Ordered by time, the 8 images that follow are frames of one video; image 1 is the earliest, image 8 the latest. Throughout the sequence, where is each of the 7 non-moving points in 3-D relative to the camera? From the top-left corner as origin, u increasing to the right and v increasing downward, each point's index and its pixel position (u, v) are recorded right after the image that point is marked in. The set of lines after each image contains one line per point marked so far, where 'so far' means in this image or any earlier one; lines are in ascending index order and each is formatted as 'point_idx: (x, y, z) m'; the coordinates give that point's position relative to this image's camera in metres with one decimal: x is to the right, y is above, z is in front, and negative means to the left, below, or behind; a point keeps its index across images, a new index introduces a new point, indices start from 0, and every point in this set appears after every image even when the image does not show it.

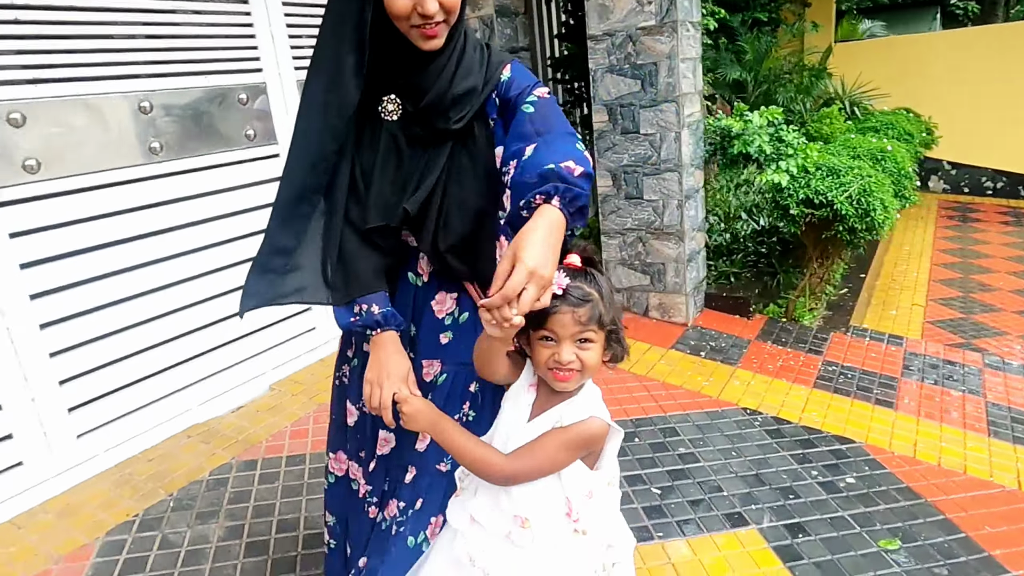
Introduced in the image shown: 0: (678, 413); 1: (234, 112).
0: (+0.8, -0.6, +3.3) m
1: (-1.4, +0.9, +3.3) m
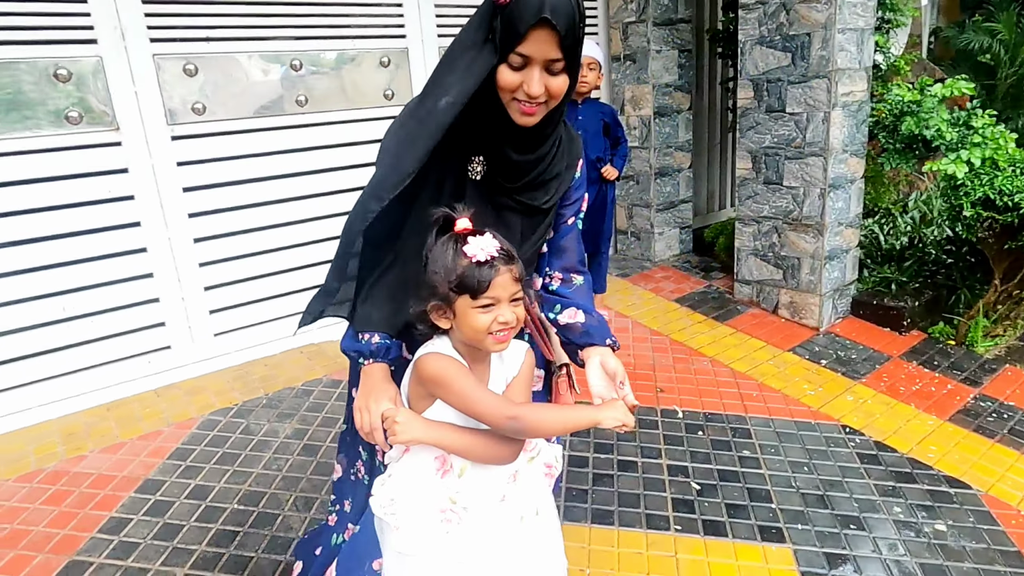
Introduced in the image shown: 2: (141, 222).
0: (+1.1, -0.6, +3.1) m
1: (-0.8, +1.2, +3.7) m
2: (-1.7, +0.3, +3.1) m
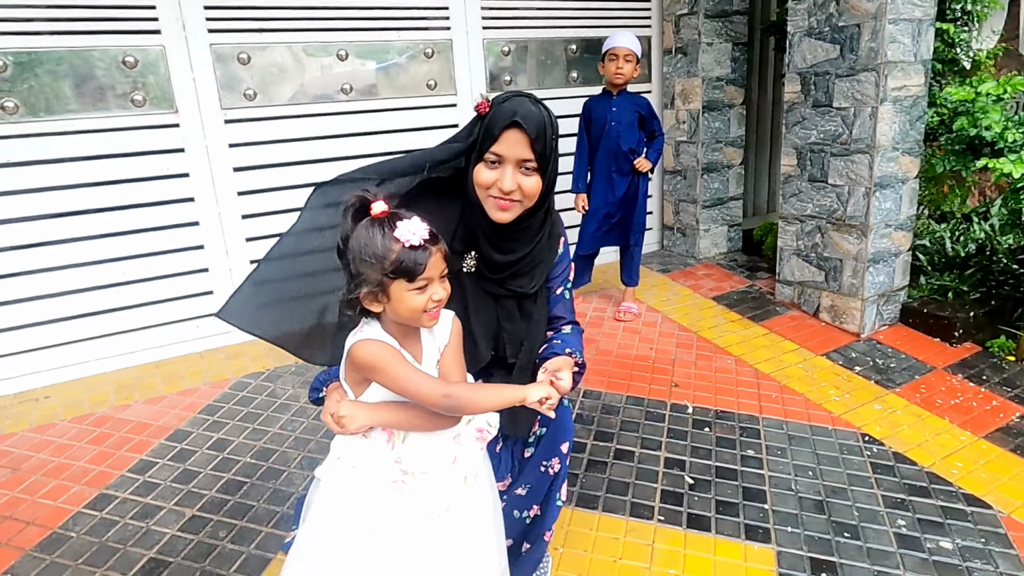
0: (+1.2, -0.6, +3.0) m
1: (-0.5, +1.3, +3.8) m
2: (-1.6, +0.5, +3.4) m
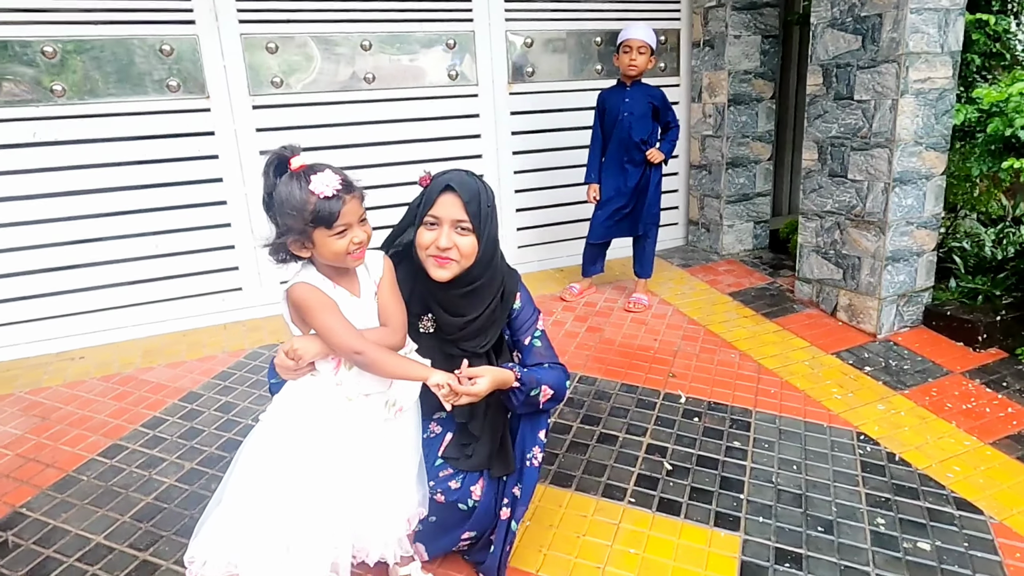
0: (+1.1, -0.5, +2.9) m
1: (-0.4, +1.4, +3.9) m
2: (-1.6, +0.6, +3.6) m
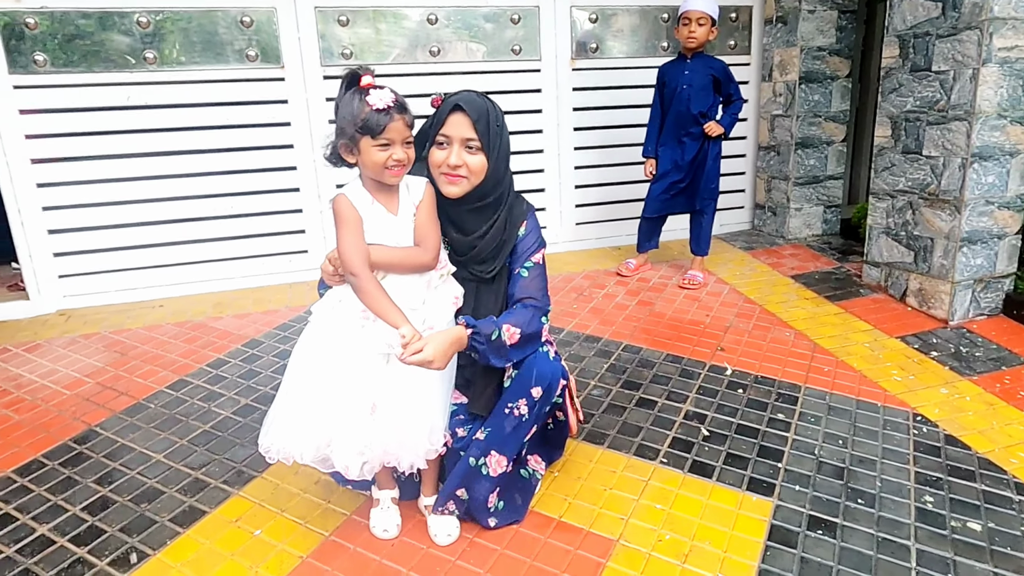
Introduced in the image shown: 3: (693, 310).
0: (+1.3, -0.4, +2.8) m
1: (0.0, +1.6, +4.0) m
2: (-1.3, +0.8, +3.8) m
3: (+1.0, -0.1, +3.5) m
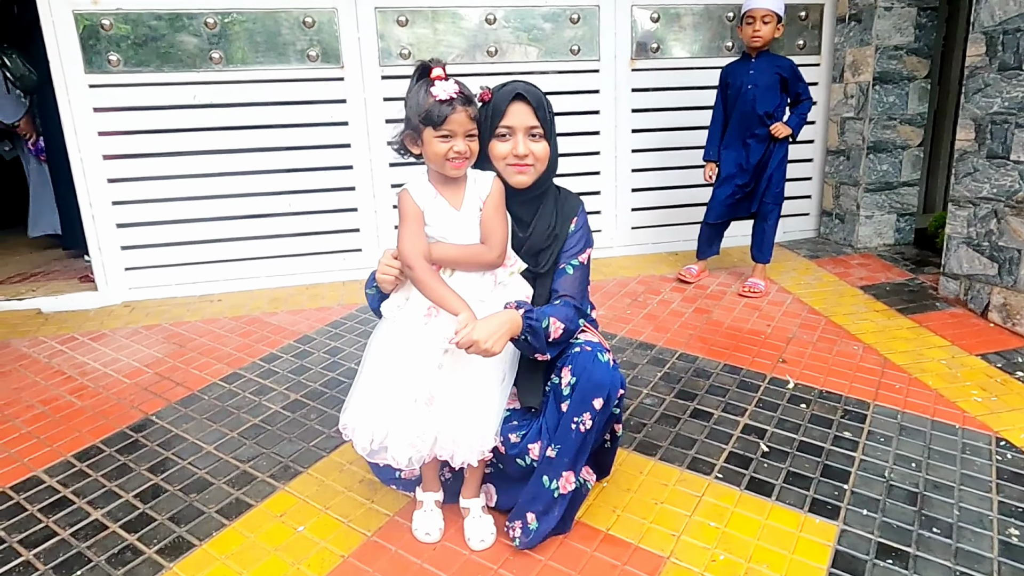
0: (+1.5, -0.5, +2.6) m
1: (+0.3, +1.5, +3.9) m
2: (-0.9, +0.8, +3.8) m
3: (+1.2, -0.2, +3.4) m
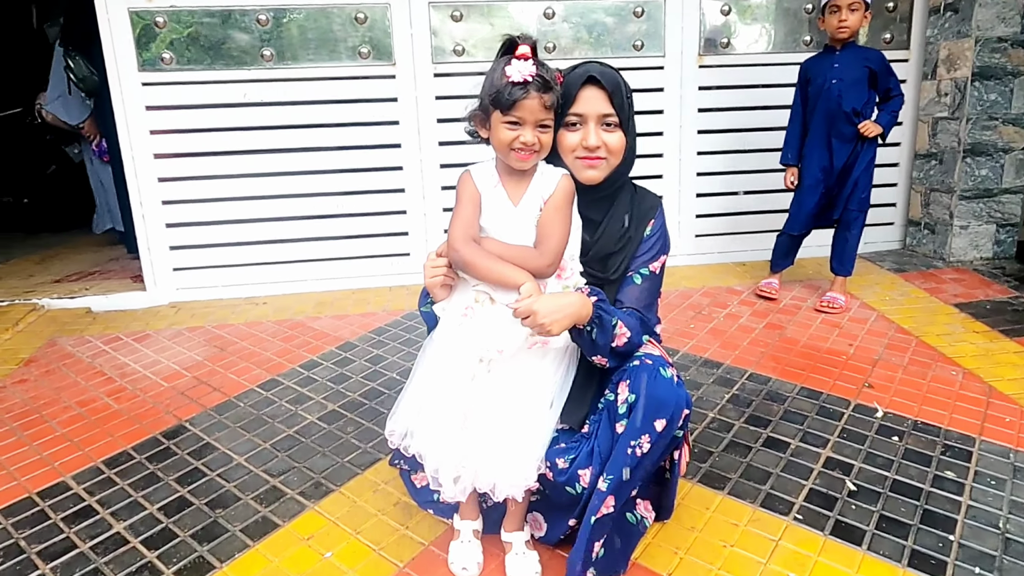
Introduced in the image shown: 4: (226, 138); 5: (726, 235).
0: (+1.7, -0.5, +2.3) m
1: (+0.6, +1.5, +3.7) m
2: (-0.6, +0.8, +3.7) m
3: (+1.5, -0.2, +3.0) m
4: (-1.5, +0.8, +3.6) m
5: (+1.3, +0.3, +4.1) m
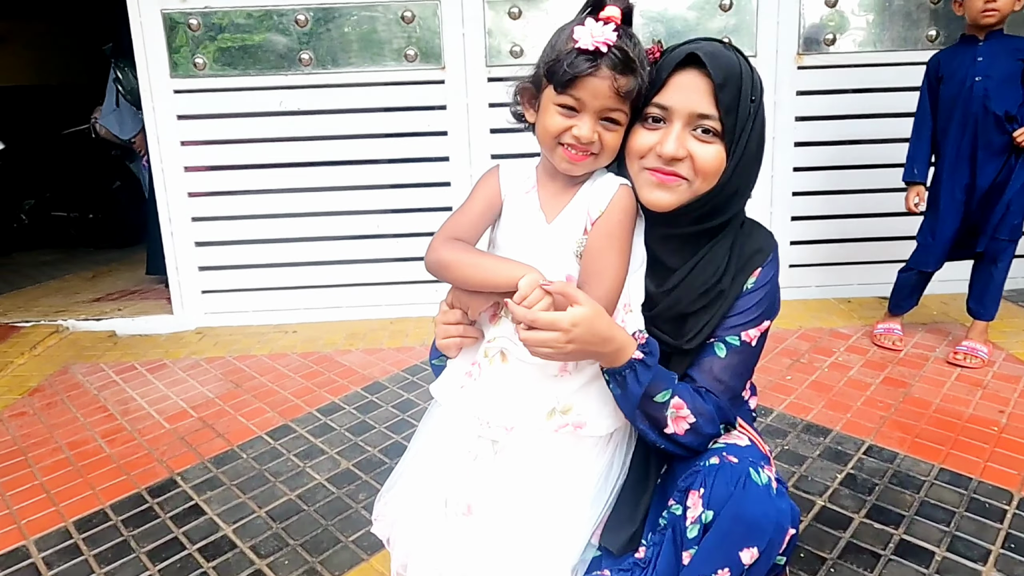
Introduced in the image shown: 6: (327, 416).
0: (+1.8, -0.7, +1.6) m
1: (+1.0, +1.3, +3.2) m
2: (-0.3, +0.7, +3.3) m
3: (+1.7, -0.4, +2.4) m
4: (-1.2, +0.7, +3.3) m
5: (+1.6, +0.1, +3.5) m
6: (-0.7, -0.5, +2.5) m
